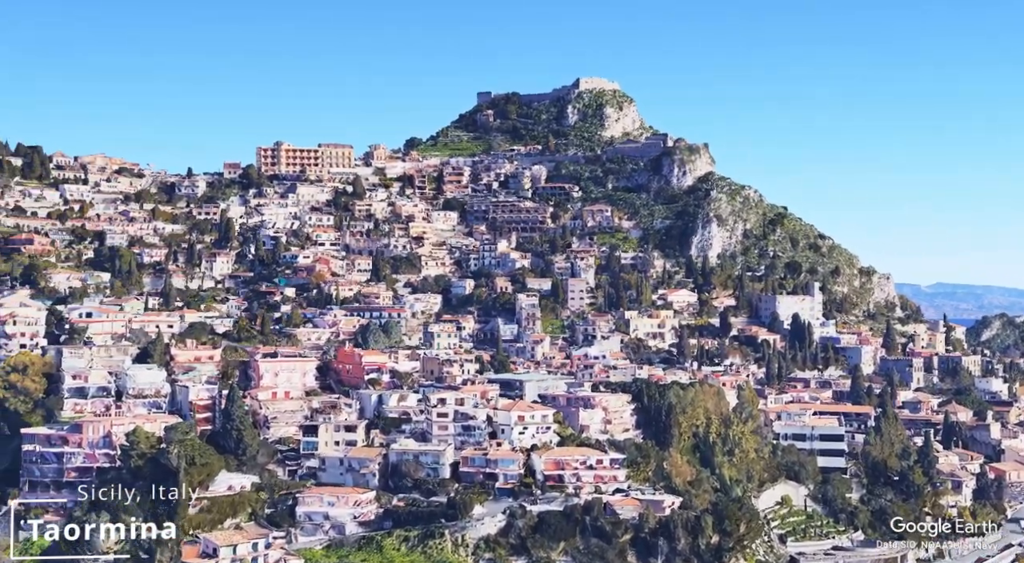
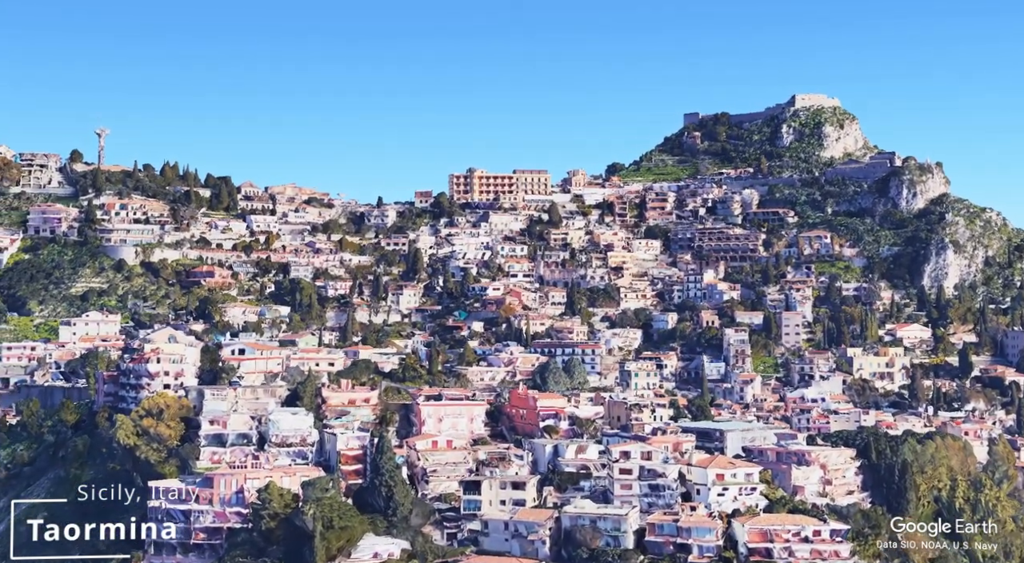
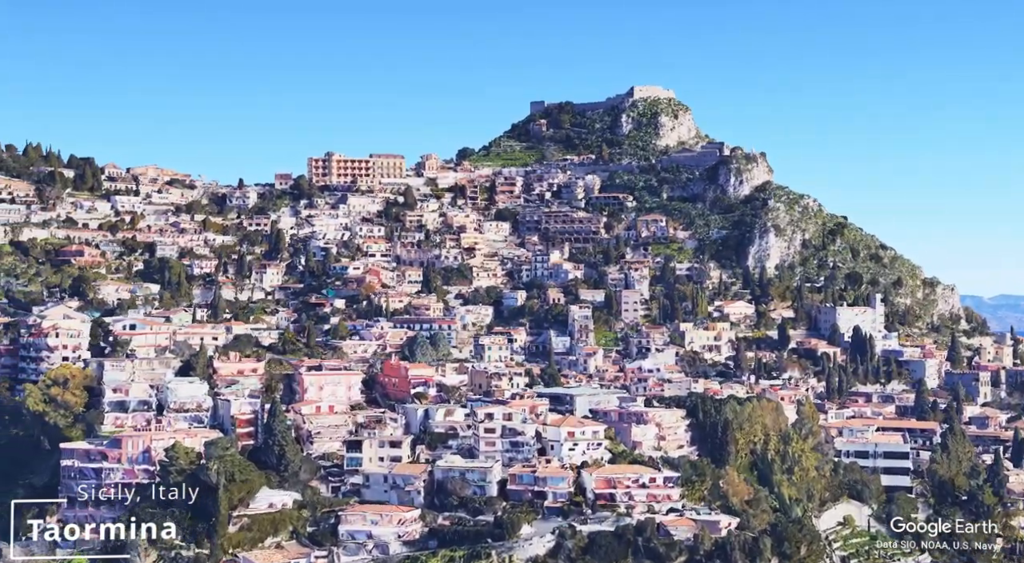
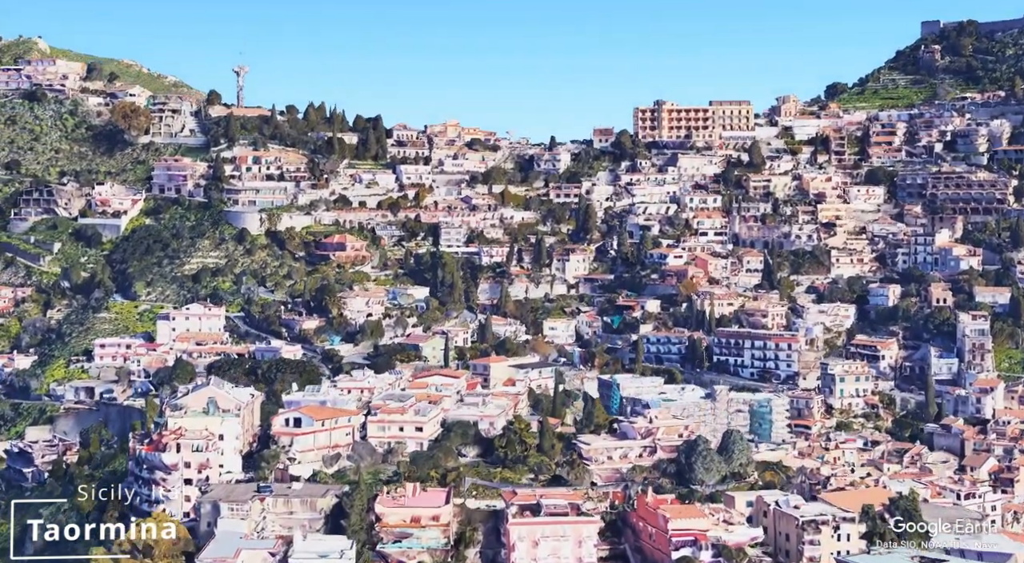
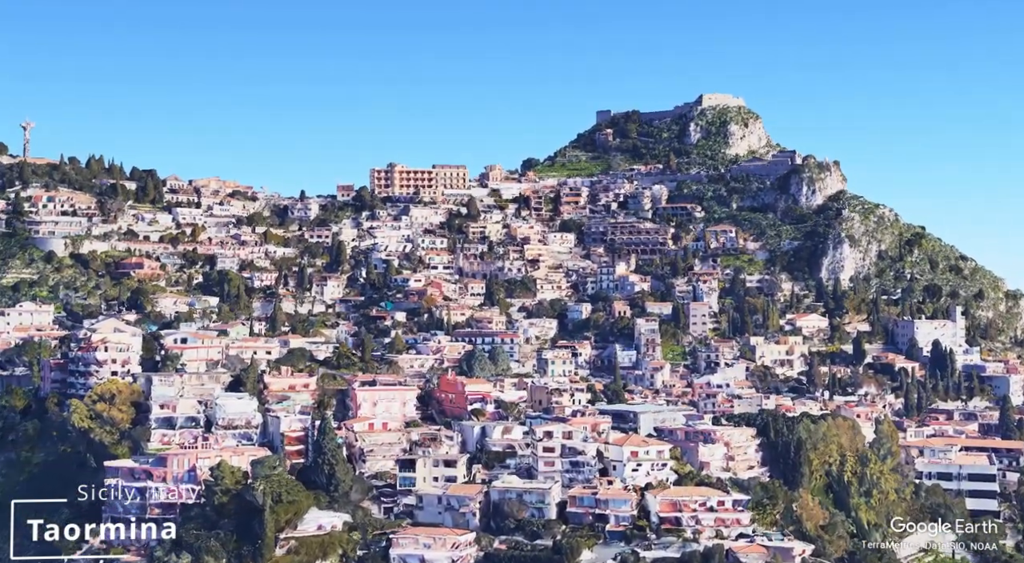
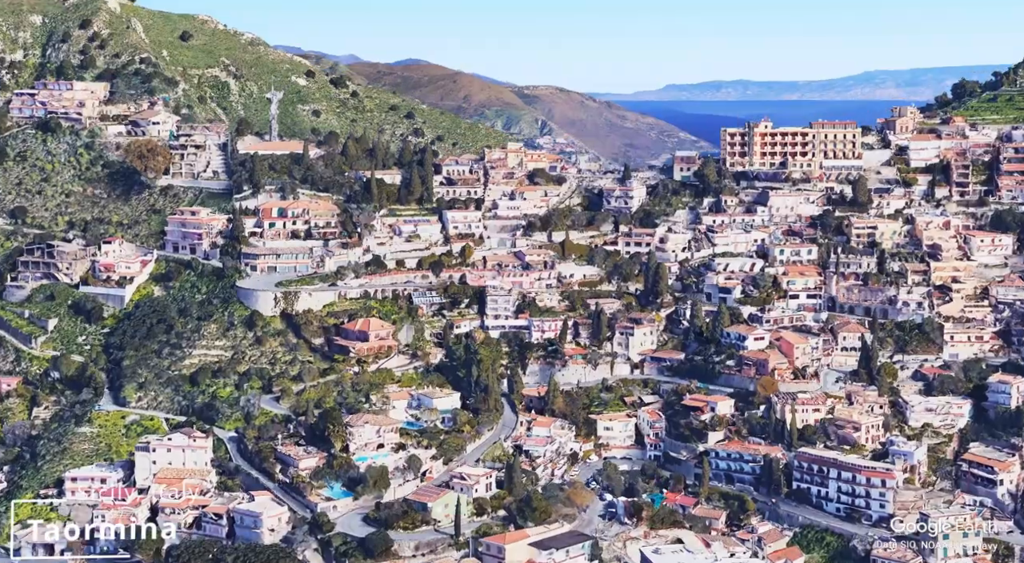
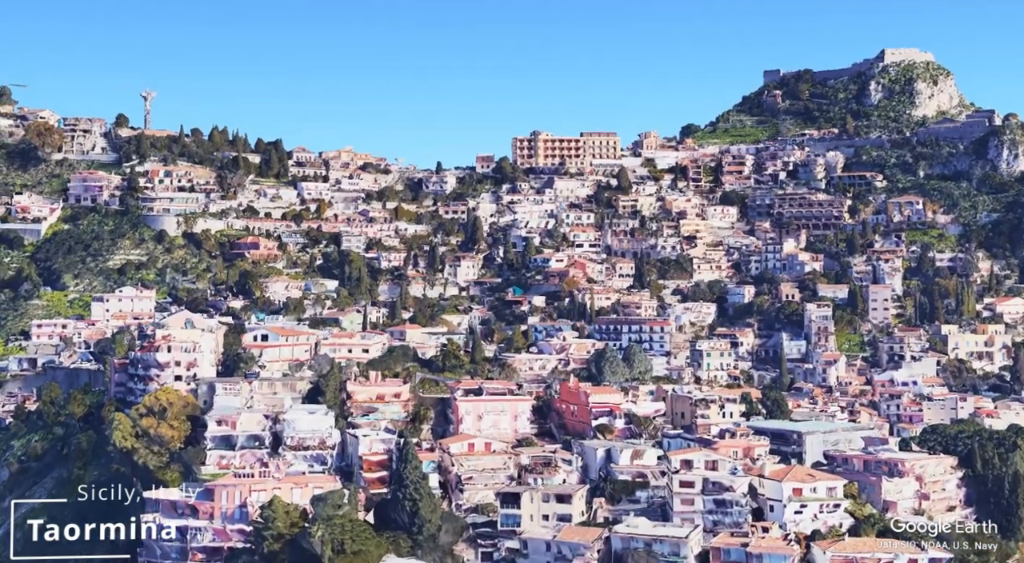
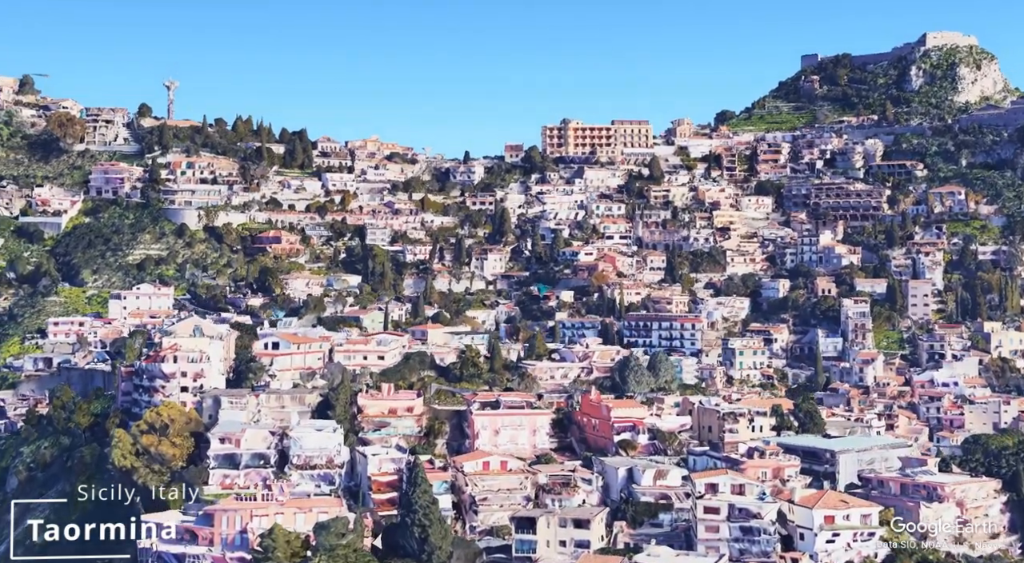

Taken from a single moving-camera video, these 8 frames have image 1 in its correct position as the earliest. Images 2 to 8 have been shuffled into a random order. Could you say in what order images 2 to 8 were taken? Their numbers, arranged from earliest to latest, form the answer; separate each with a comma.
3, 5, 2, 7, 8, 4, 6
